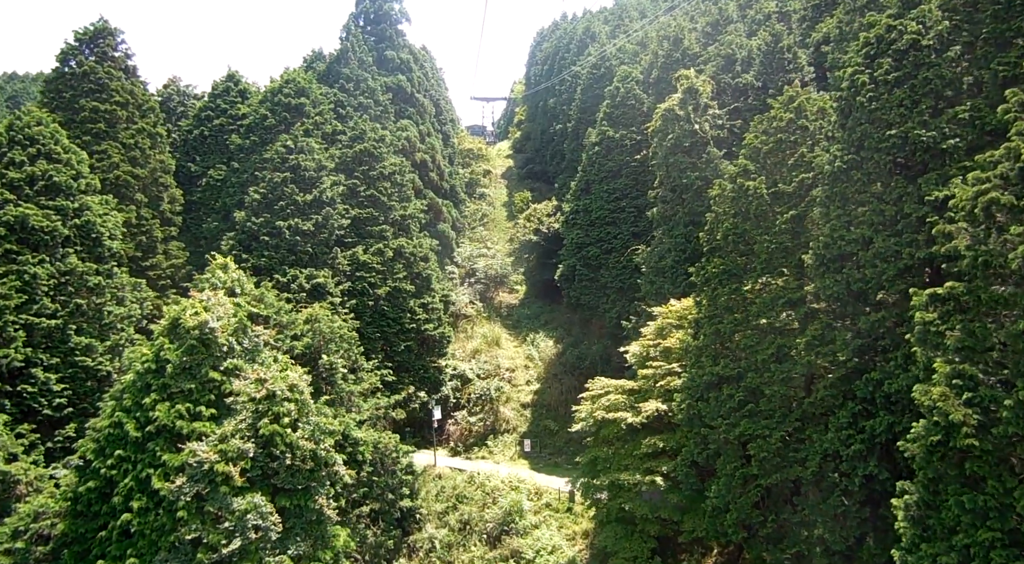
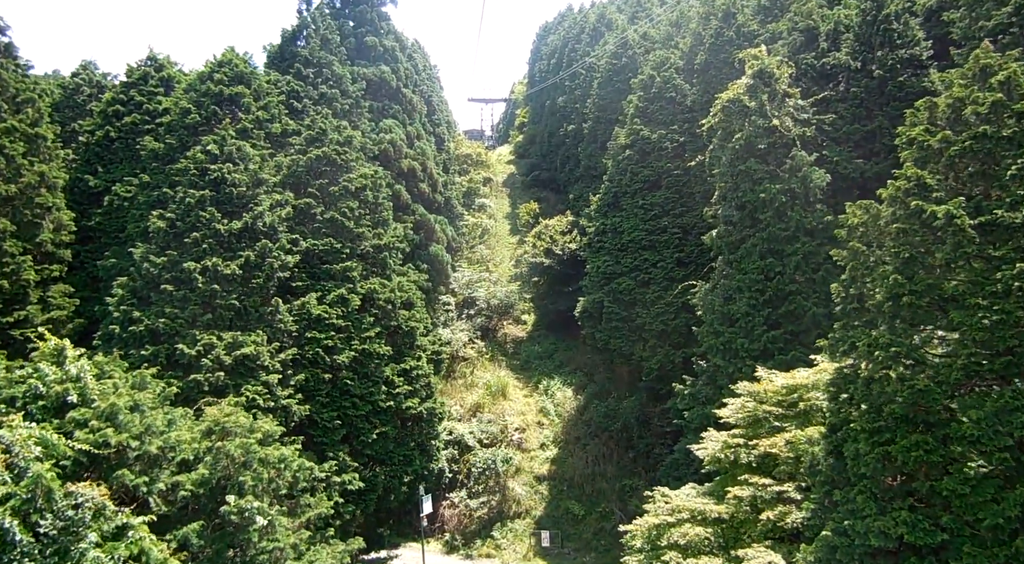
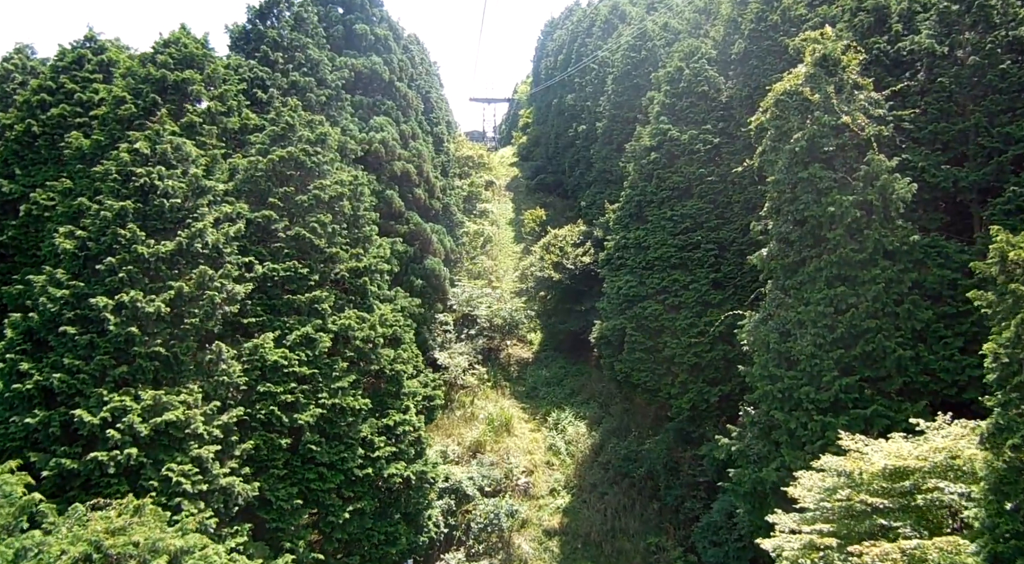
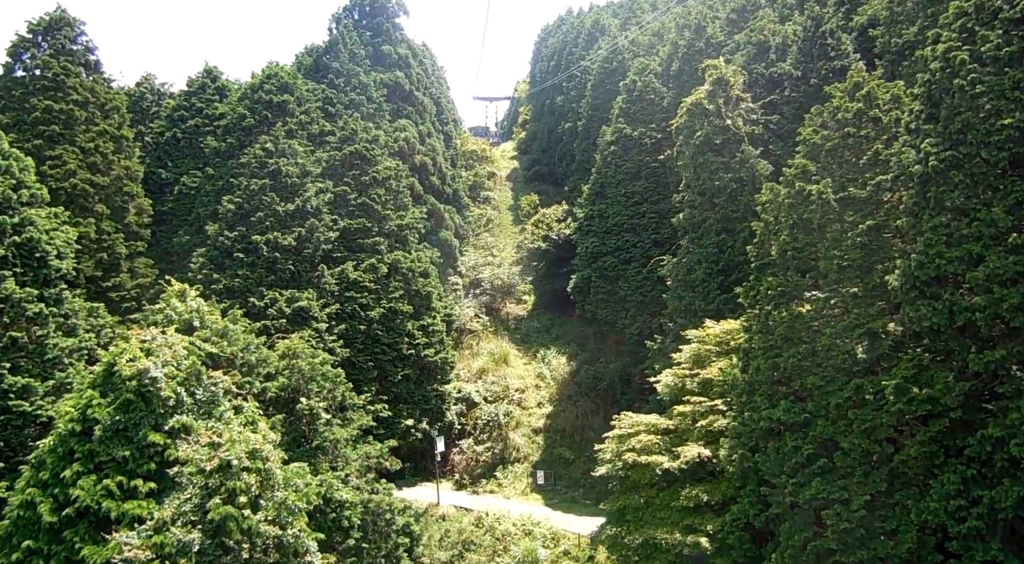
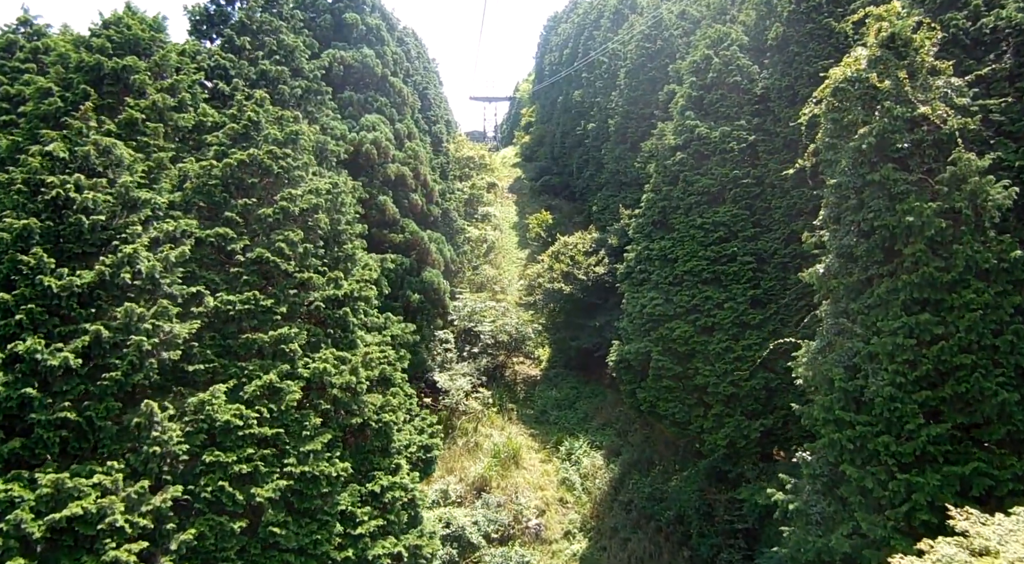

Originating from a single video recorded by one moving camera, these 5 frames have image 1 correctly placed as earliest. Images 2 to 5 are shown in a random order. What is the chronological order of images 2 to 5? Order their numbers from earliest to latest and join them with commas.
4, 2, 3, 5
